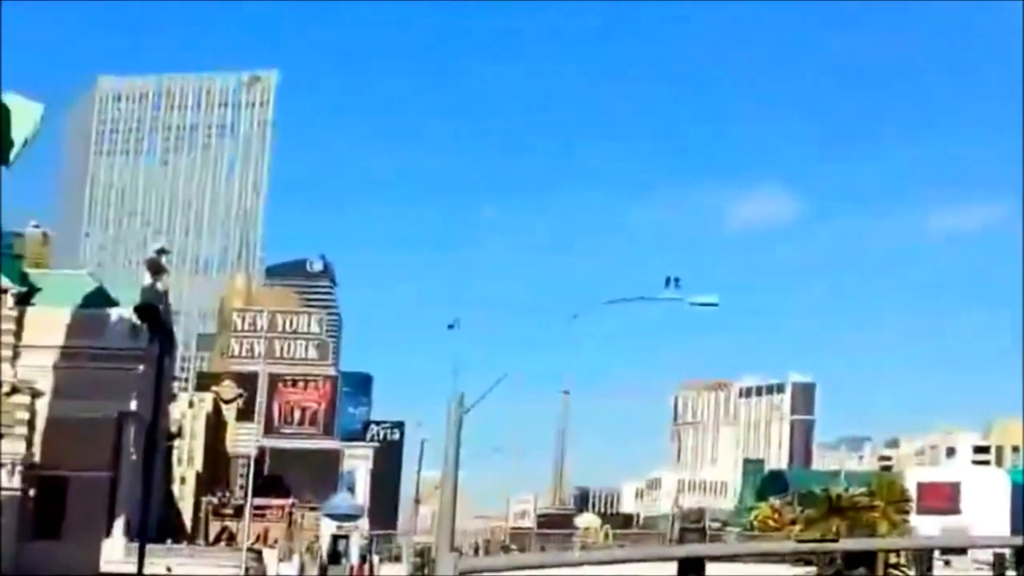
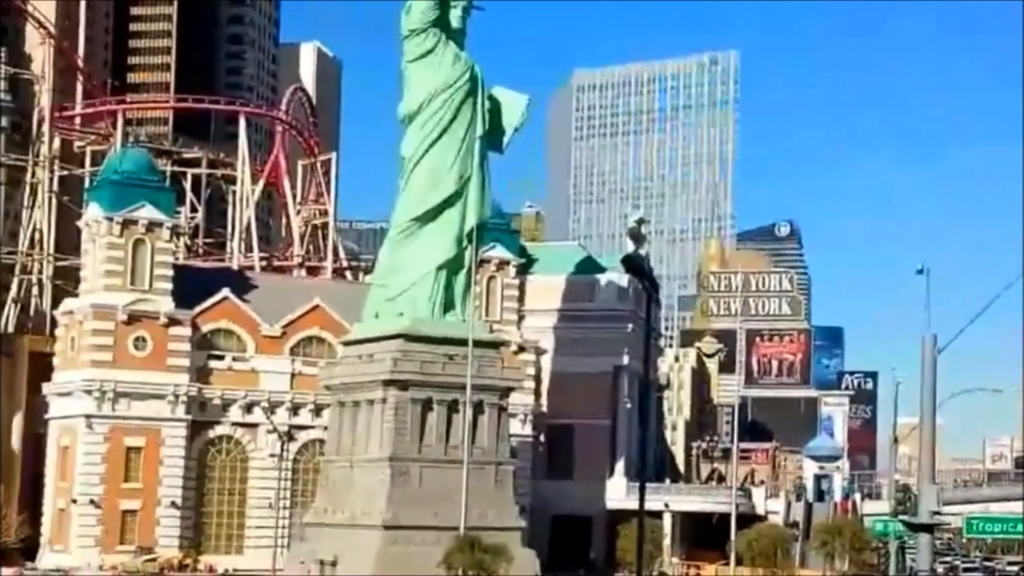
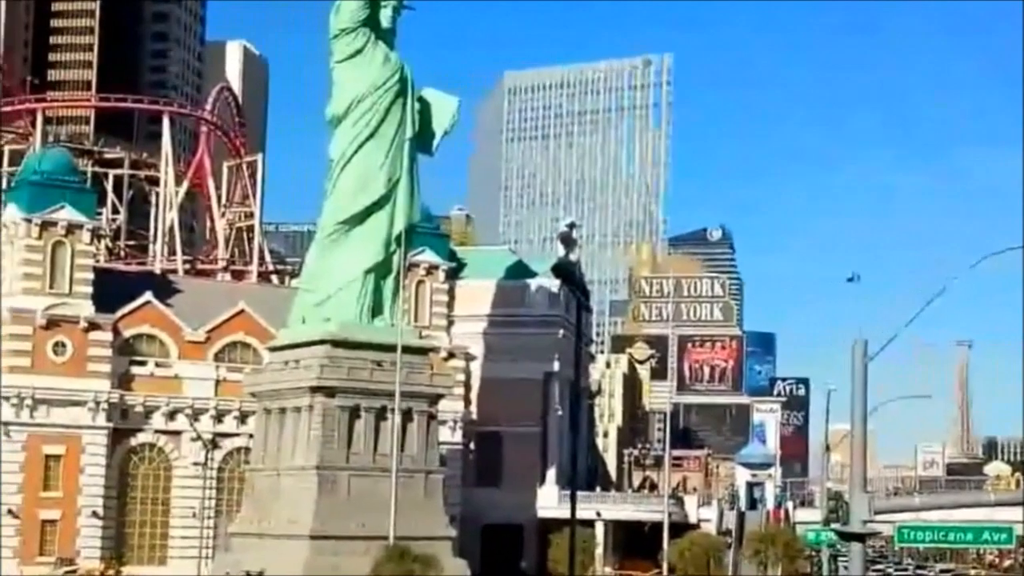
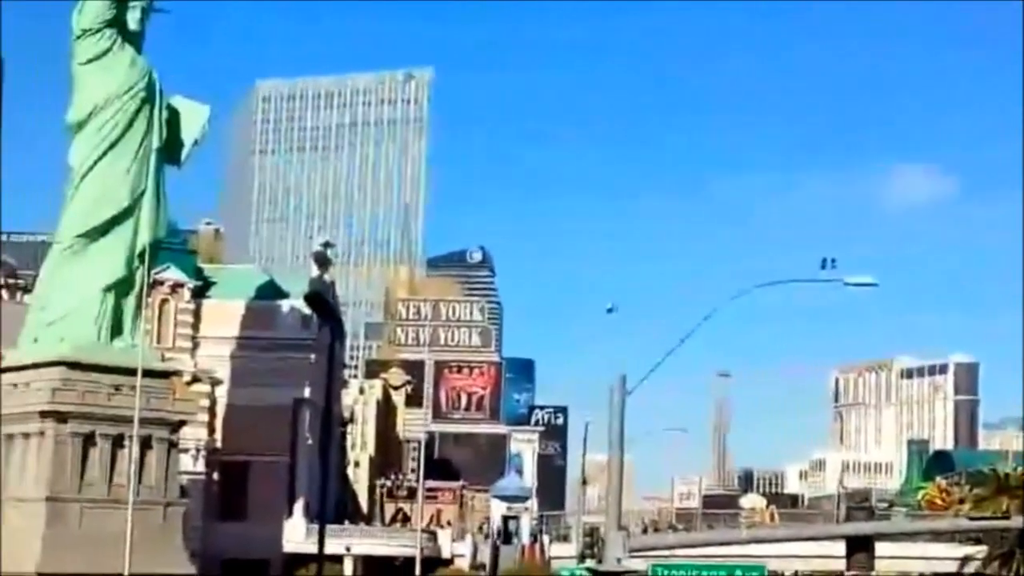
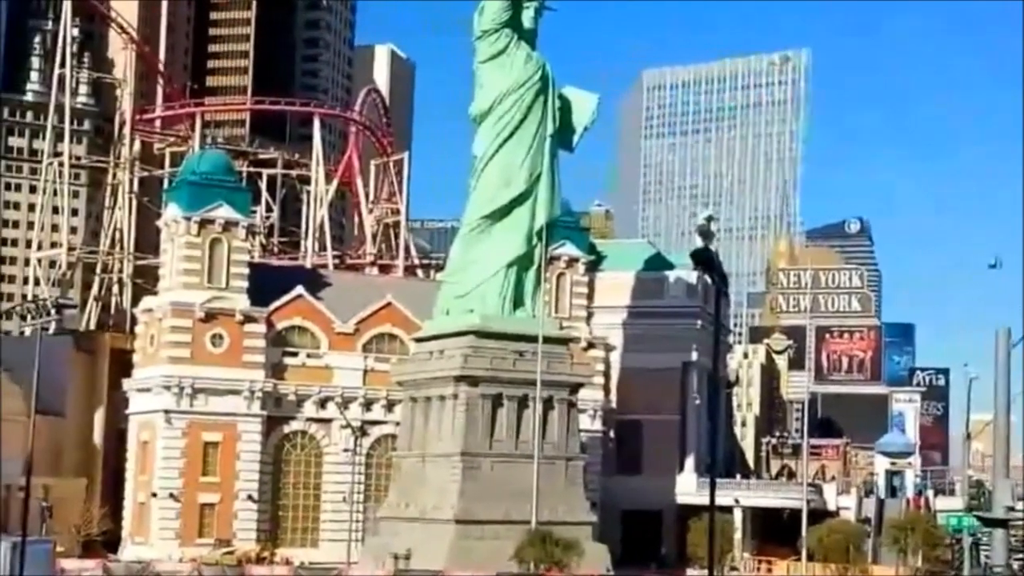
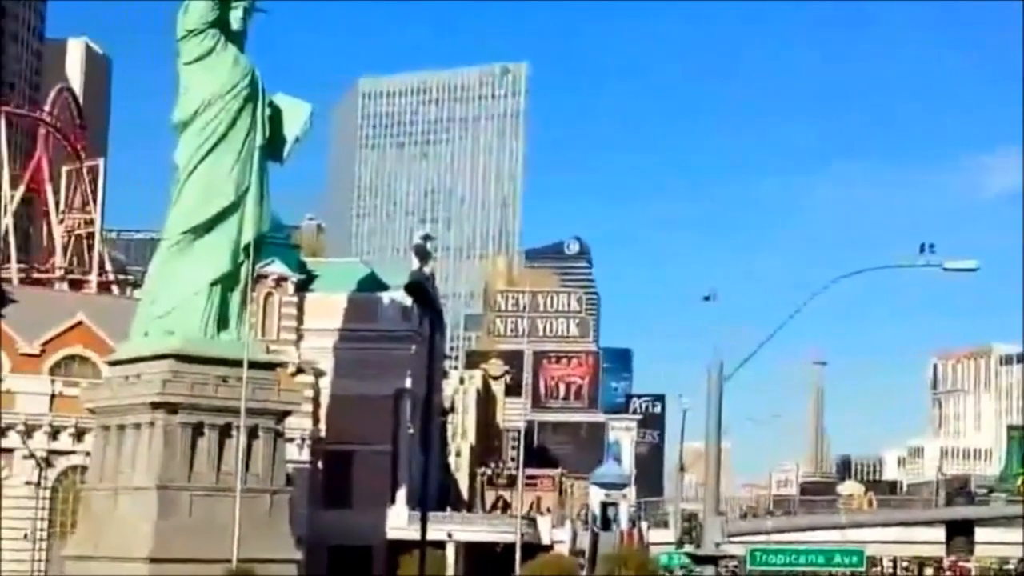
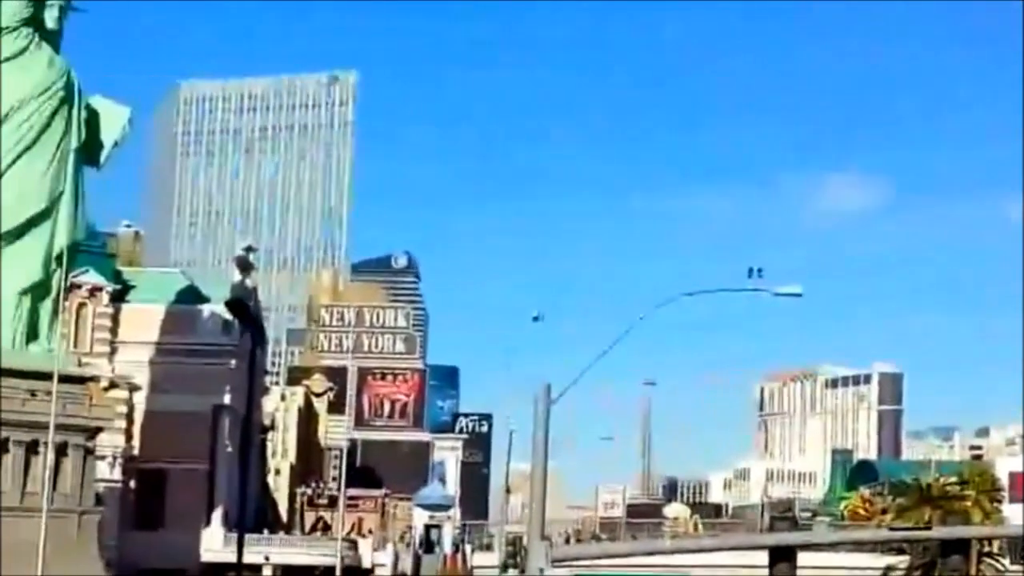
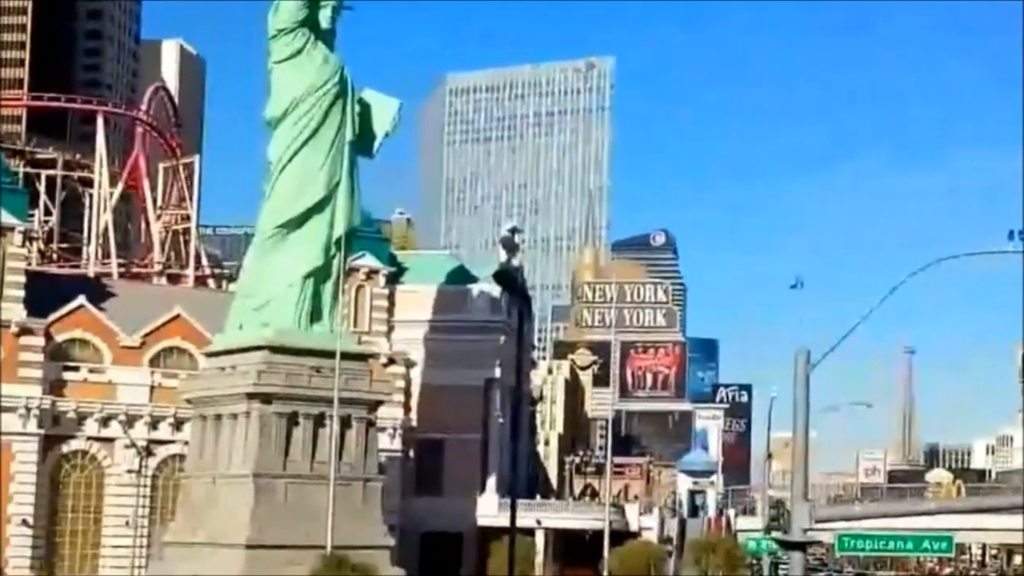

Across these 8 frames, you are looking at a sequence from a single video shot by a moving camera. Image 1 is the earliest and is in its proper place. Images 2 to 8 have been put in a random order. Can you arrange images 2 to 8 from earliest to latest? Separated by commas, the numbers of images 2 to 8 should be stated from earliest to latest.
7, 4, 6, 8, 3, 2, 5
